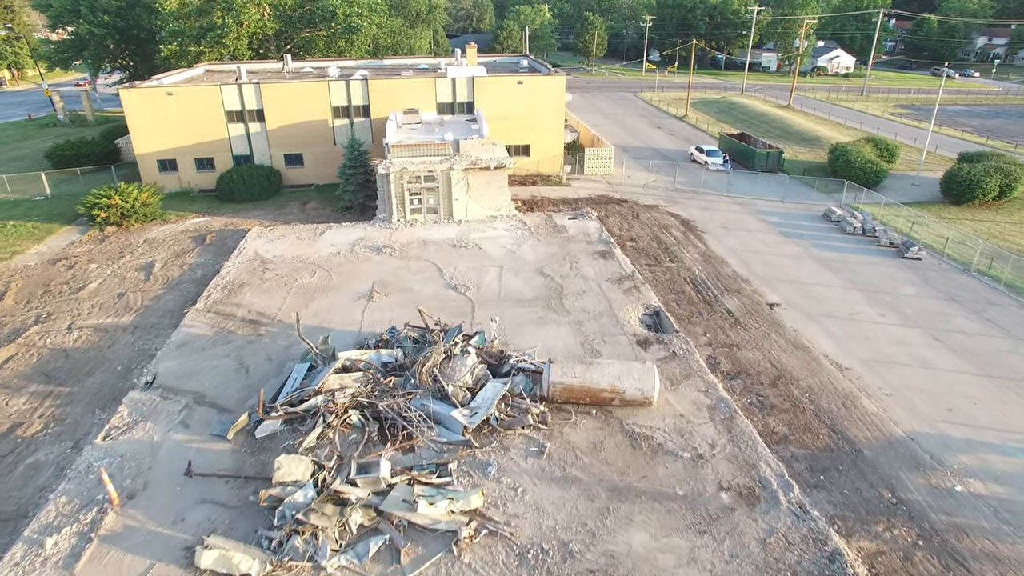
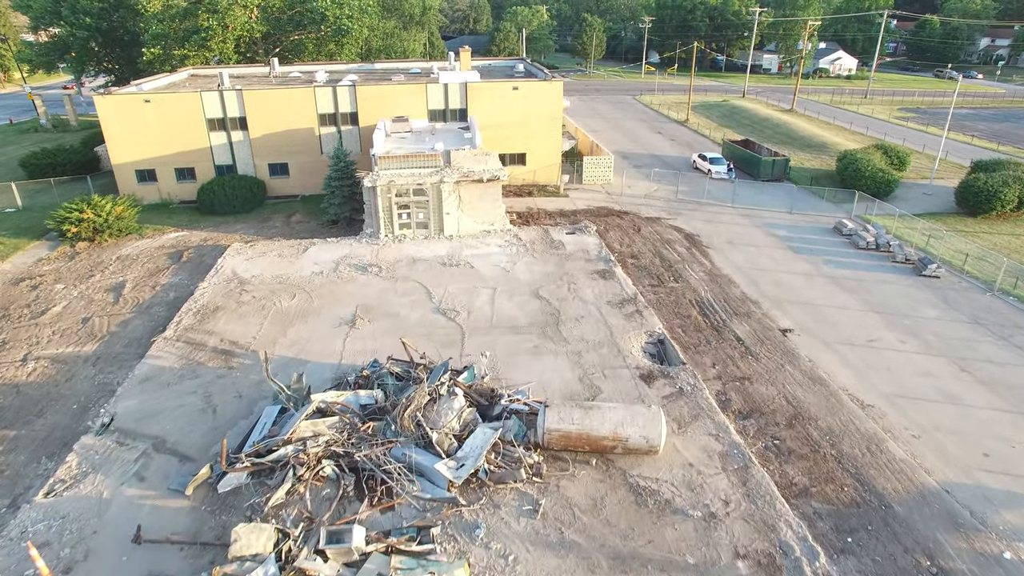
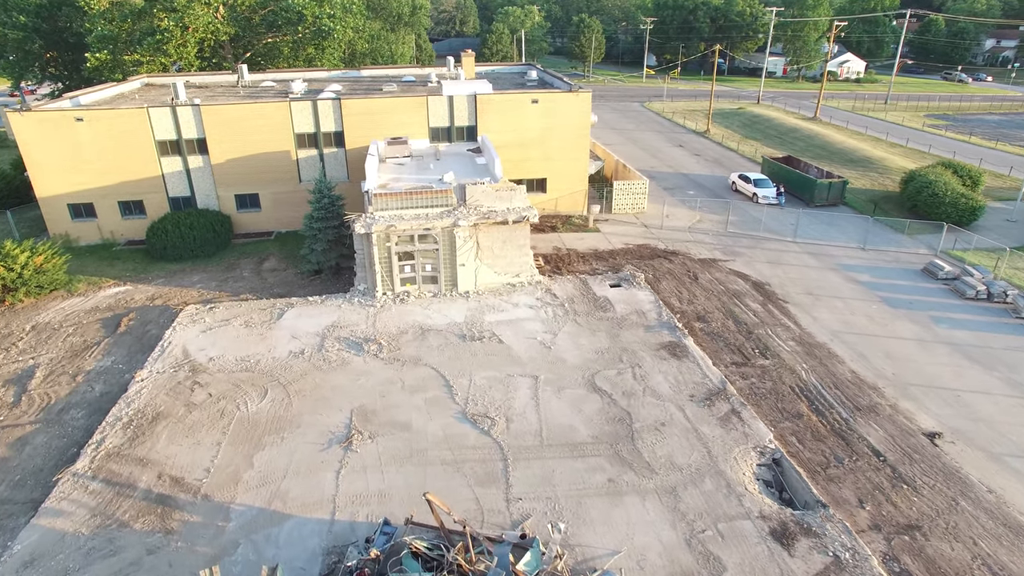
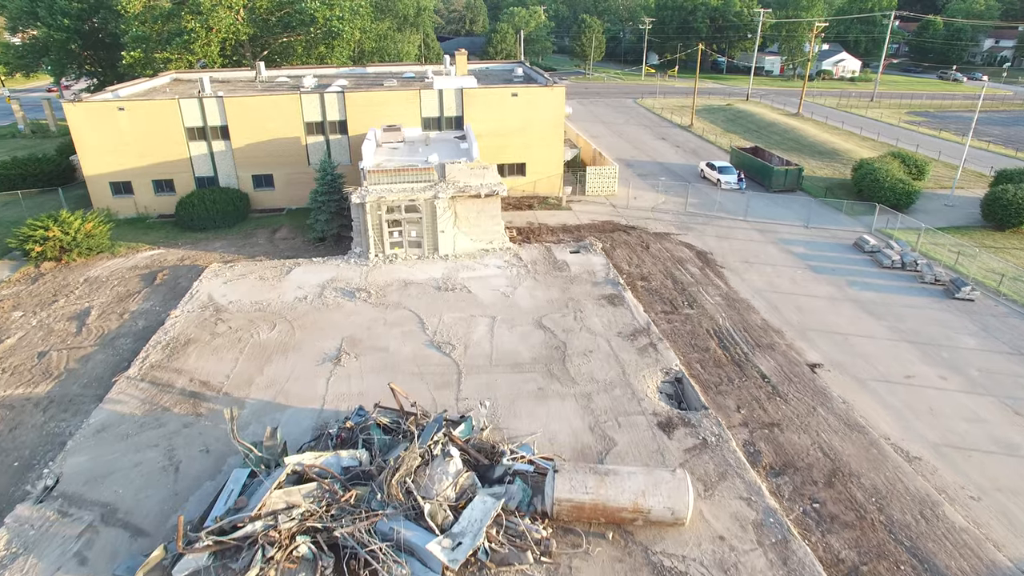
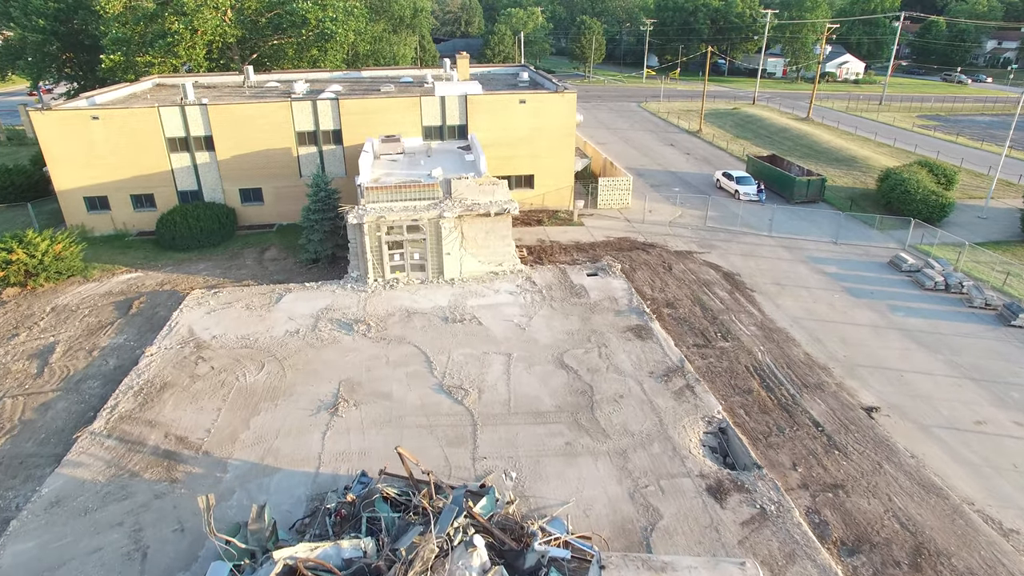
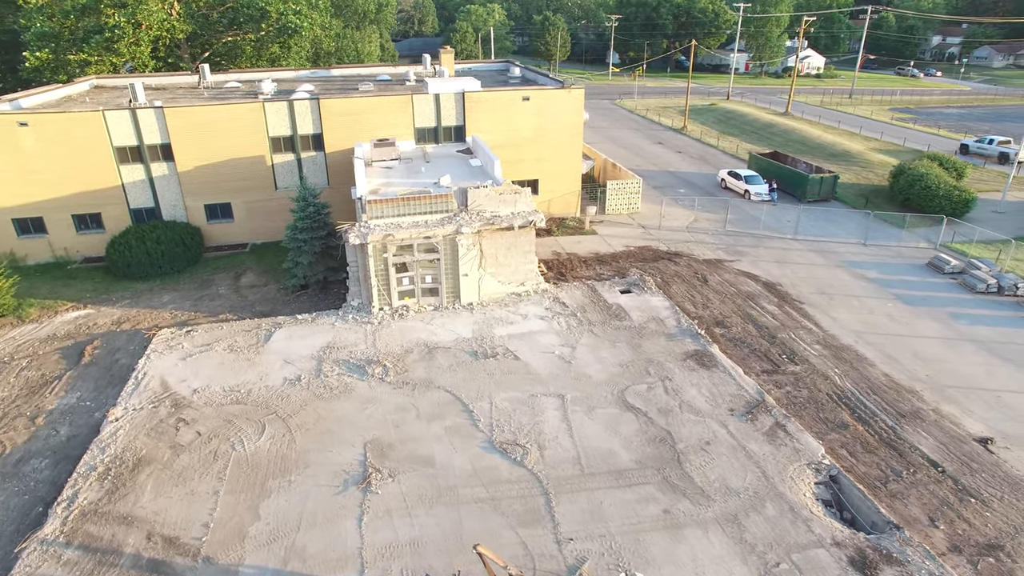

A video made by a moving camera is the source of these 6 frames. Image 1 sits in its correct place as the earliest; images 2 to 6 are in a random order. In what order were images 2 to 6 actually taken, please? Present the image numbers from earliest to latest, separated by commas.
2, 4, 5, 3, 6
